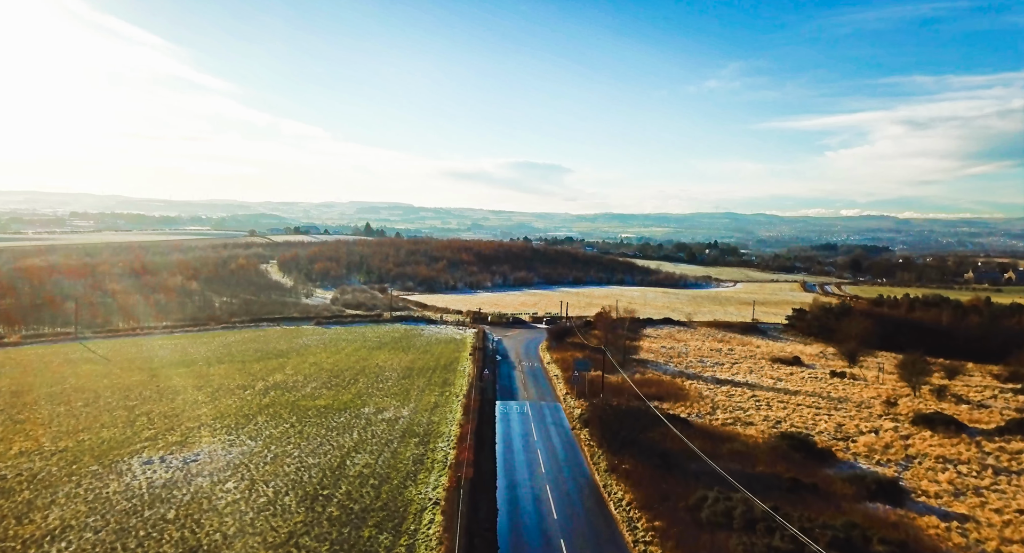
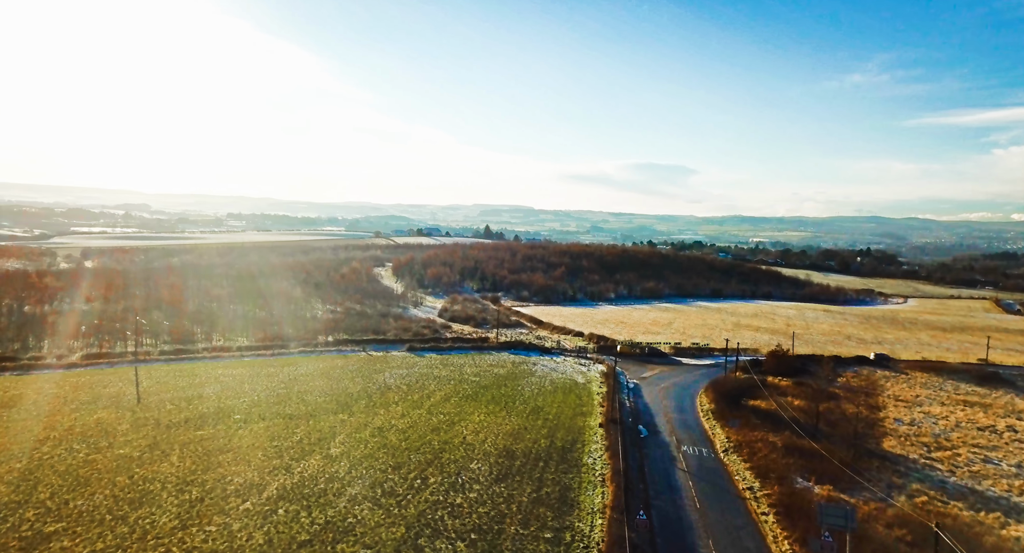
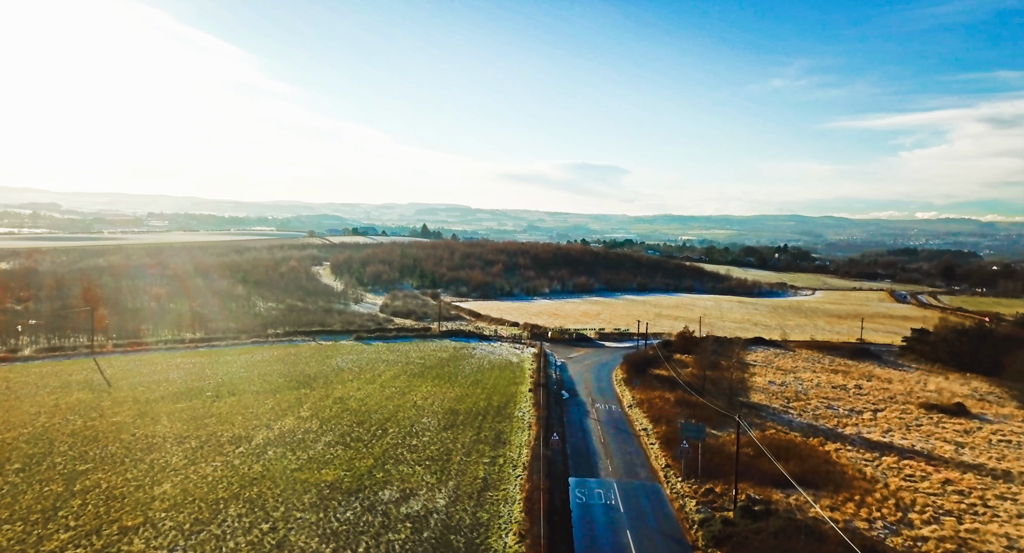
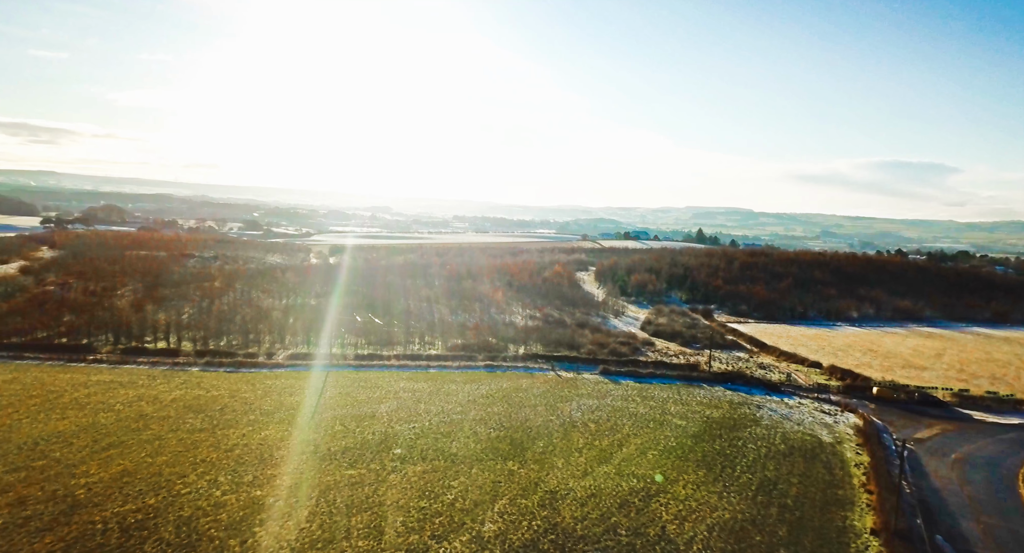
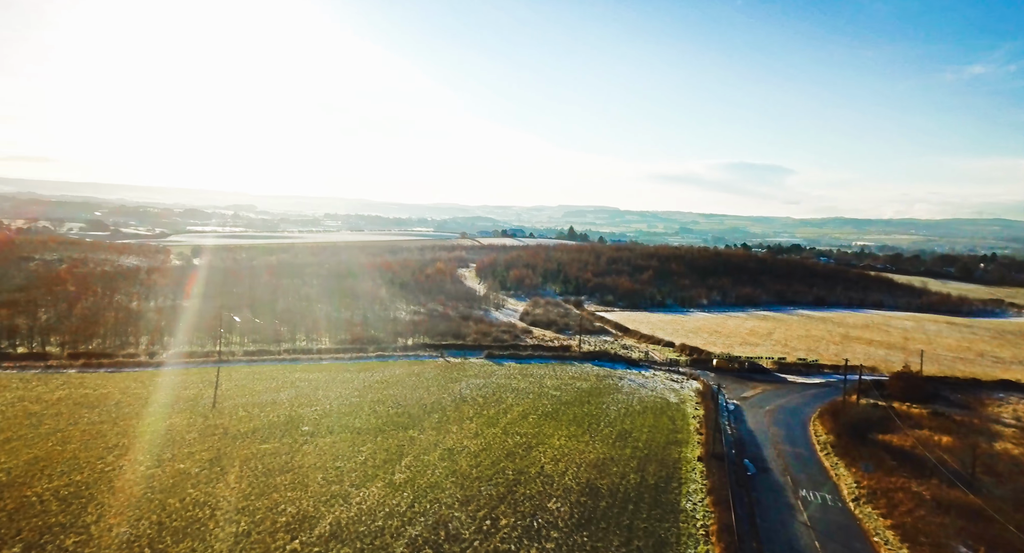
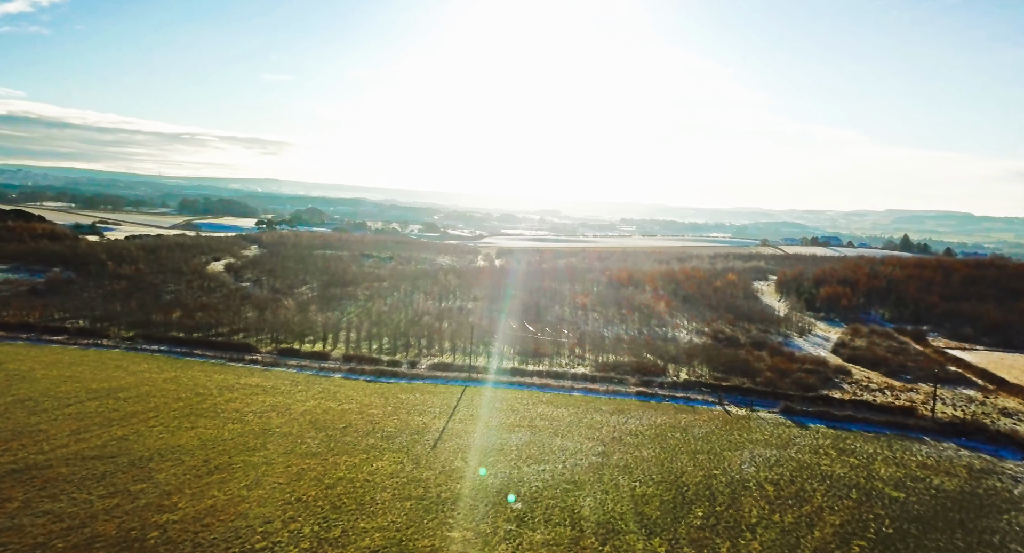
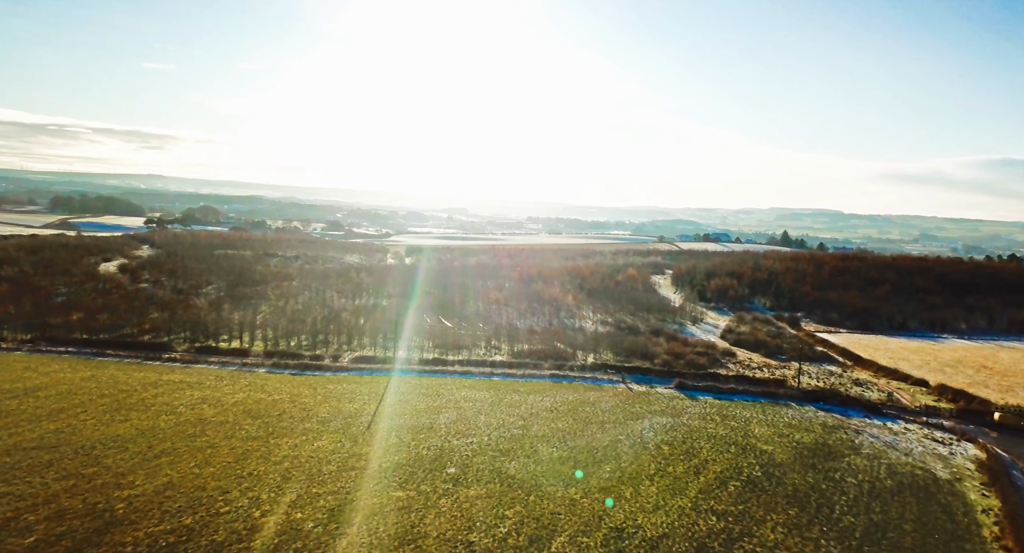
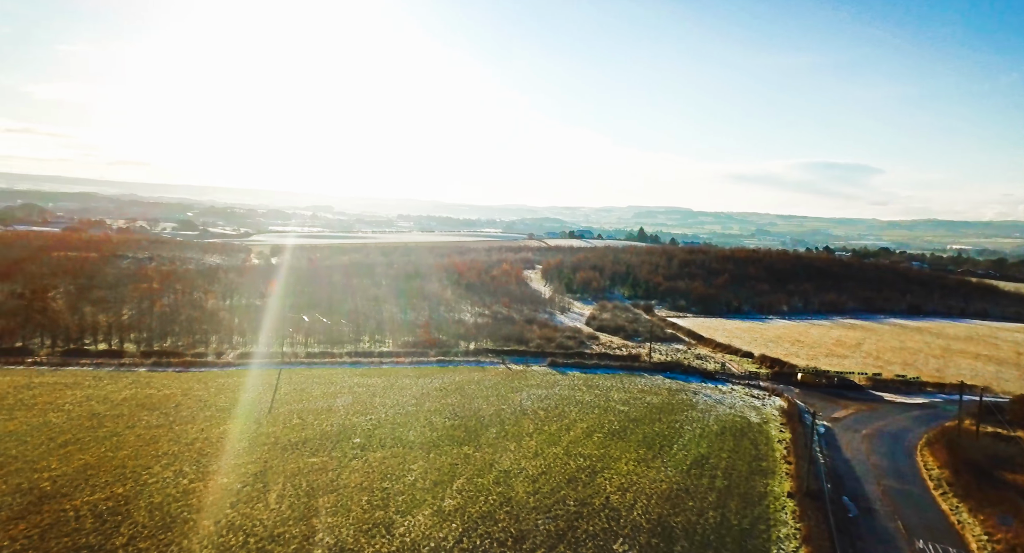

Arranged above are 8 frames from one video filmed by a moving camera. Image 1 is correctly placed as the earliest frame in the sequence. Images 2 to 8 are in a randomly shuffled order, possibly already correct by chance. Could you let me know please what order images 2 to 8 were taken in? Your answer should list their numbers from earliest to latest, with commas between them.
3, 2, 5, 8, 4, 7, 6
